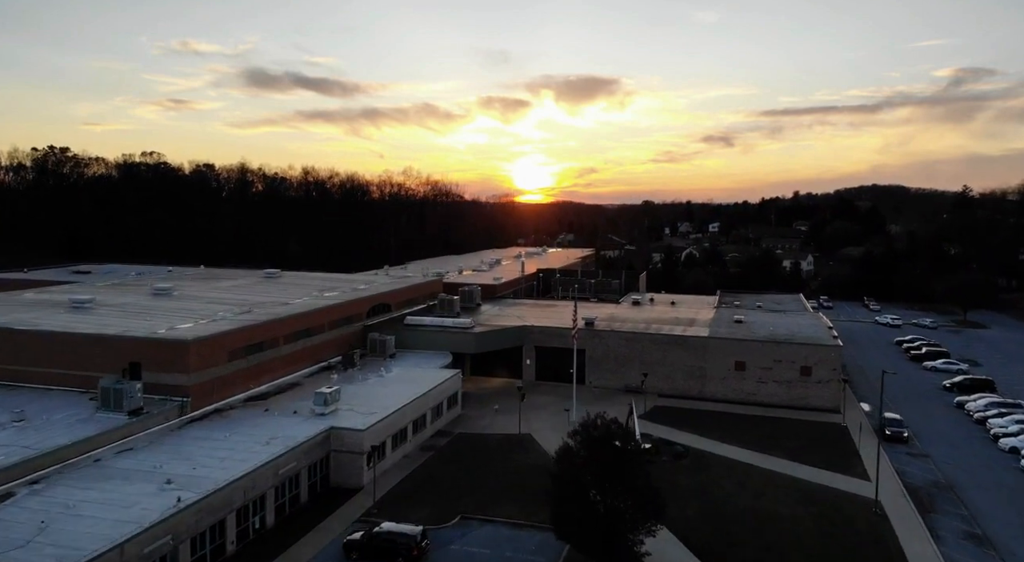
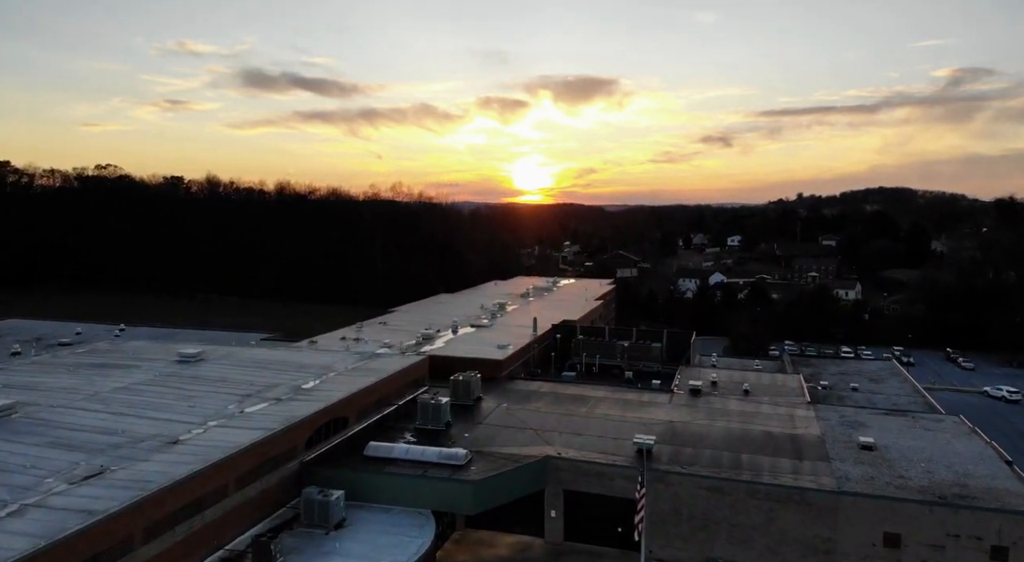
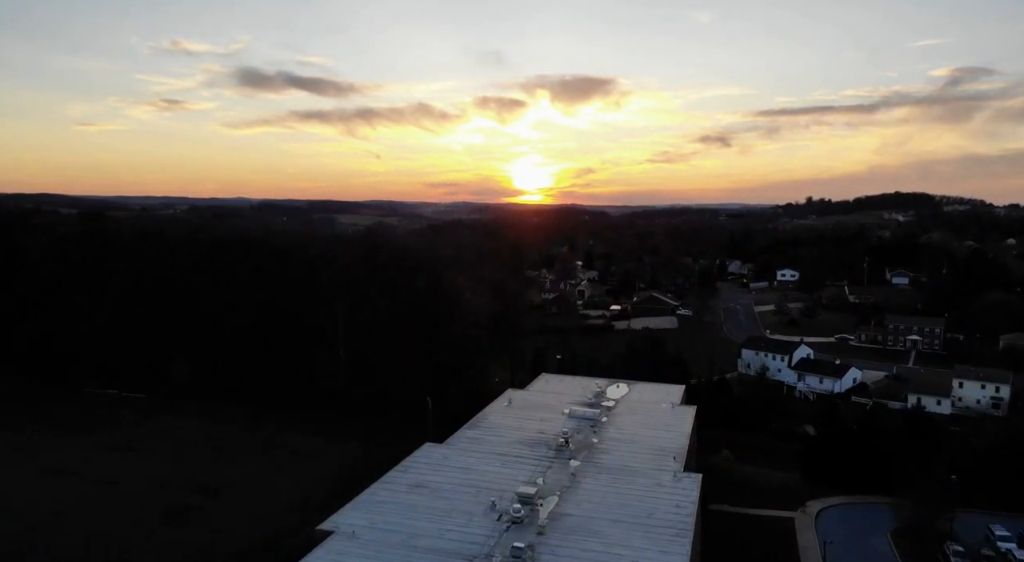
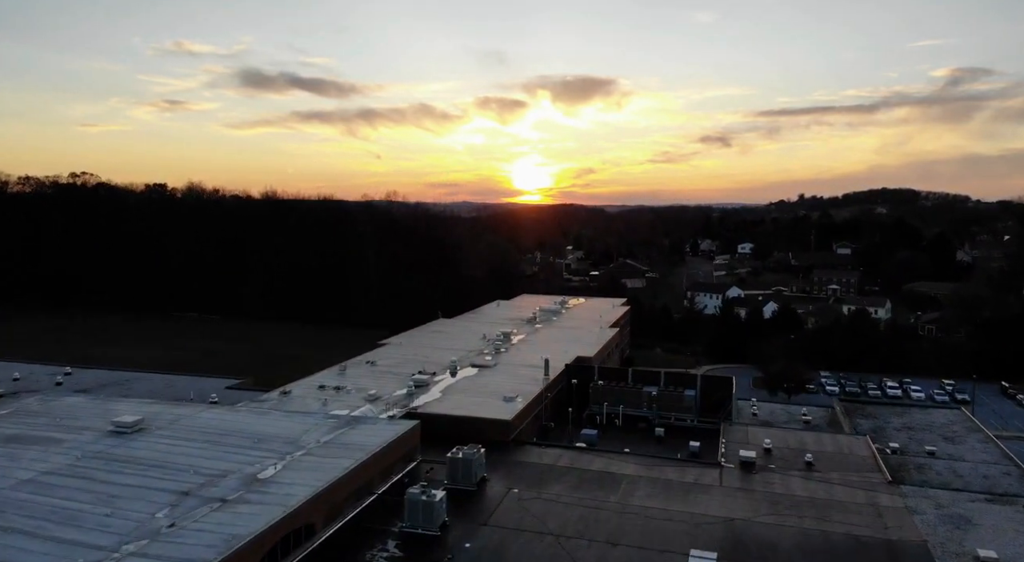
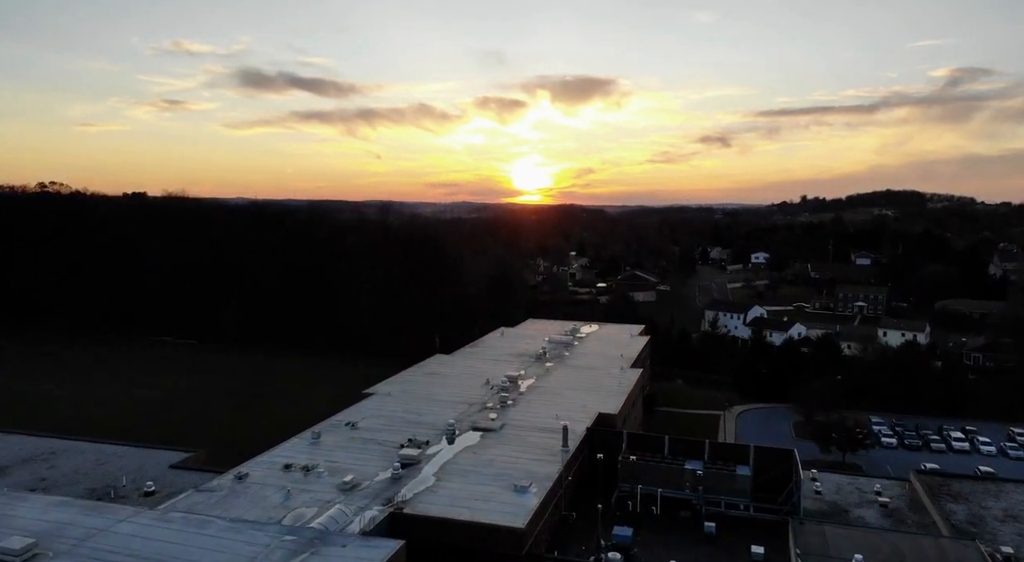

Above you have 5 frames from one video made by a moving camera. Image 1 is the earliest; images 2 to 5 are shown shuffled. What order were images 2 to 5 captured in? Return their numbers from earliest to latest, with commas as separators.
2, 4, 5, 3
